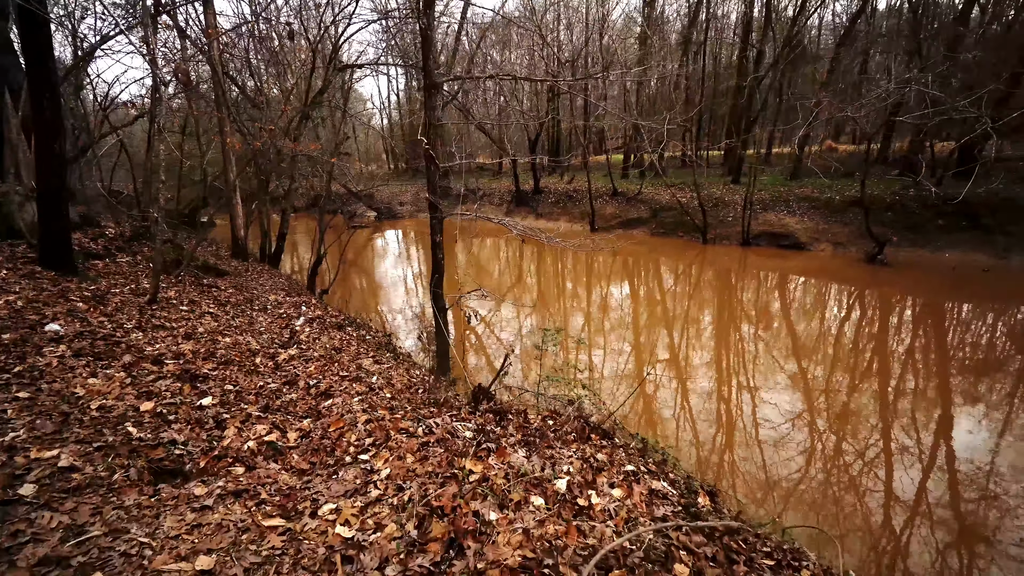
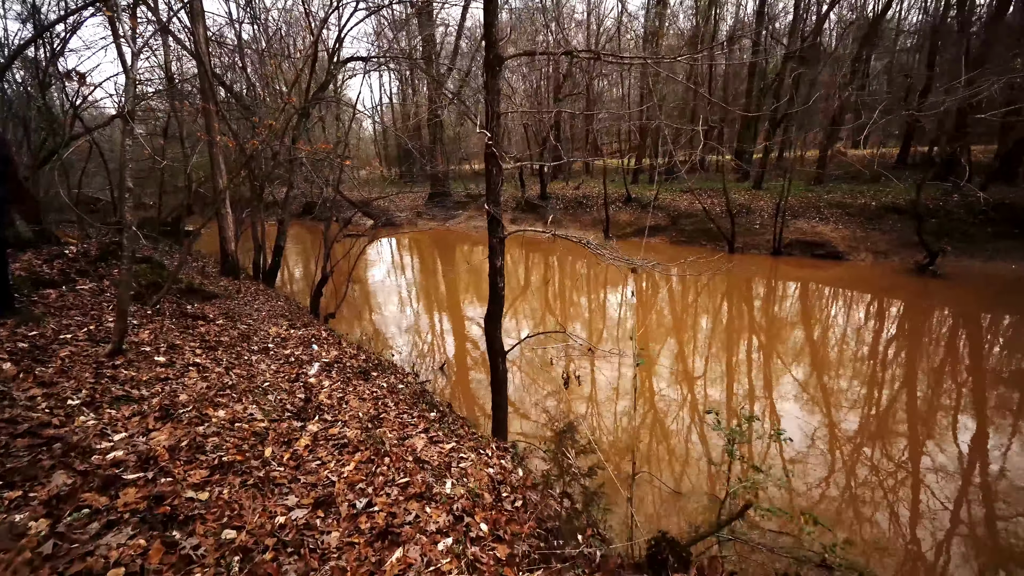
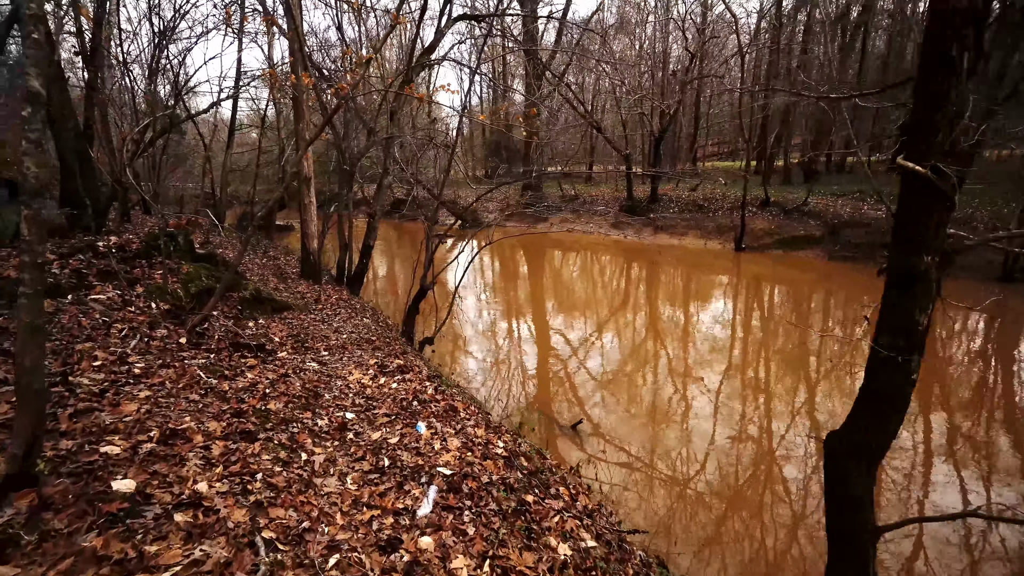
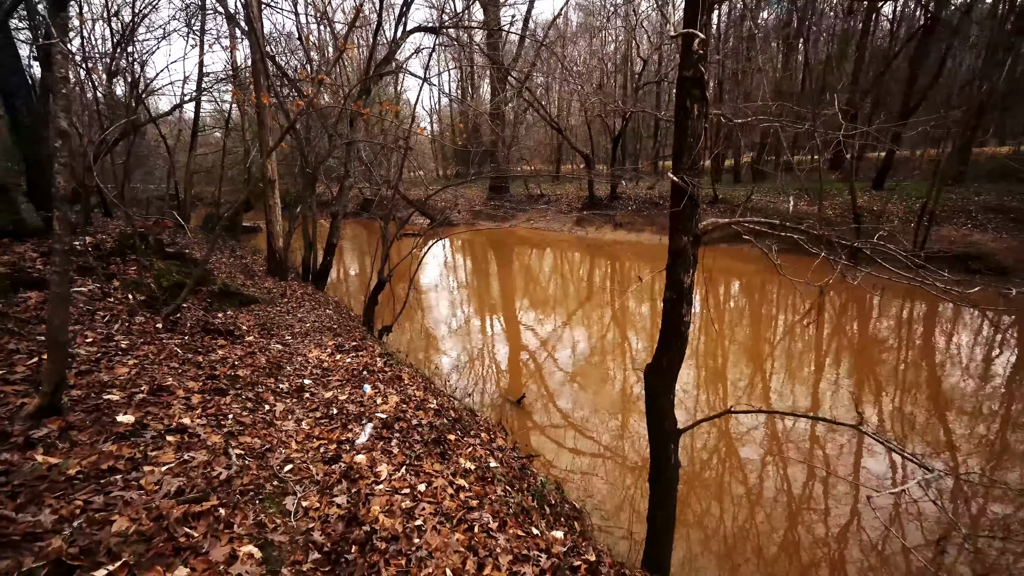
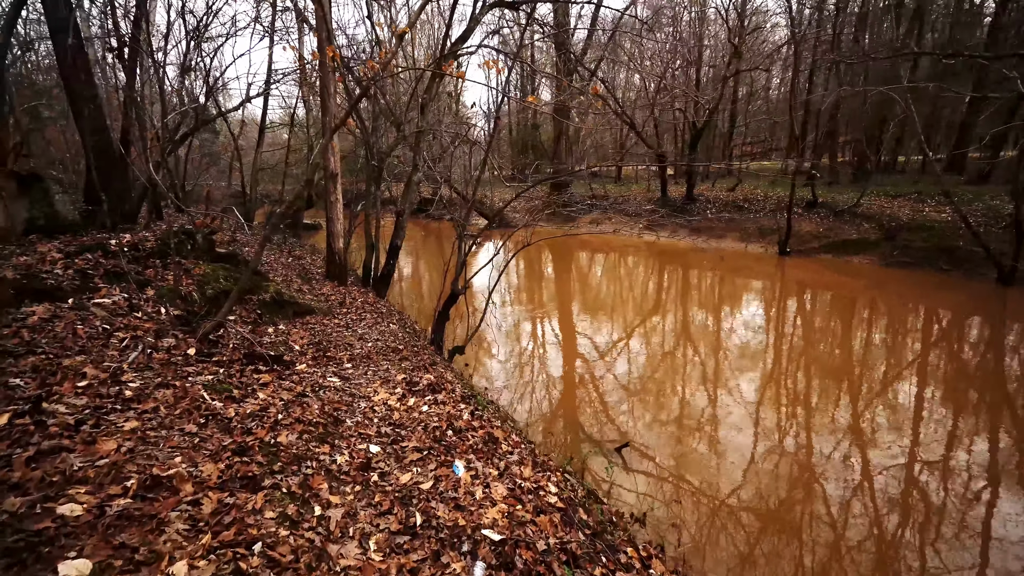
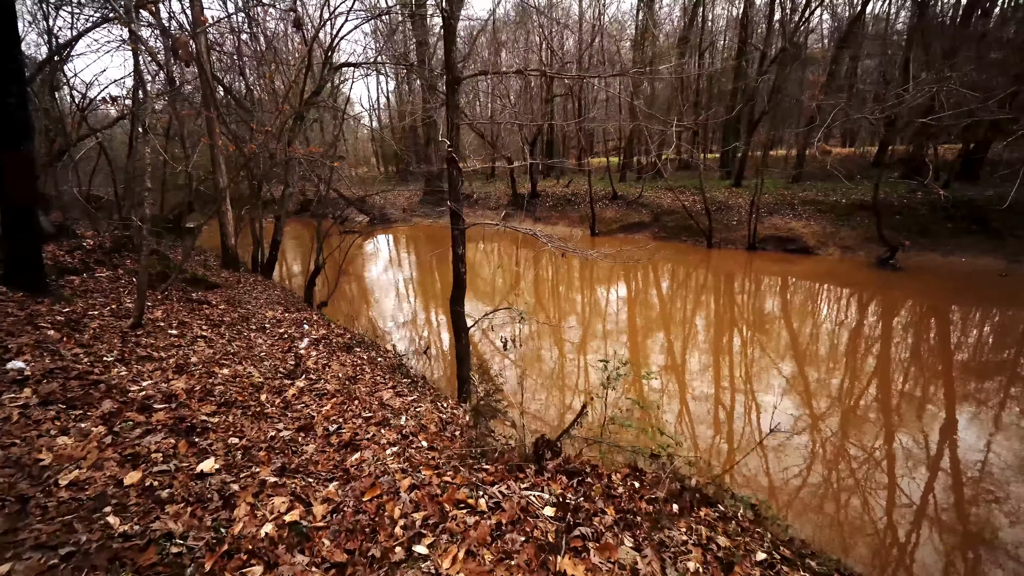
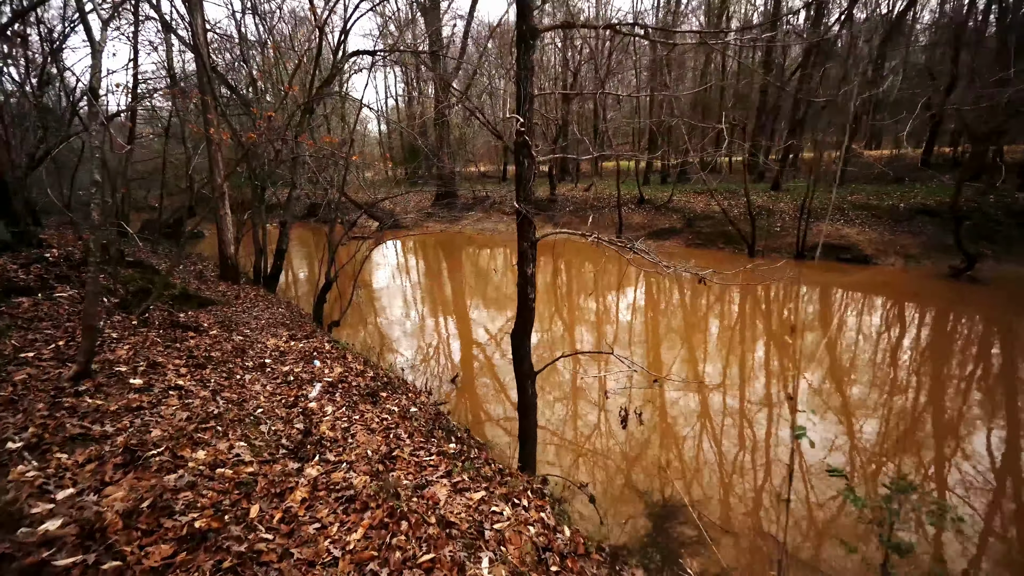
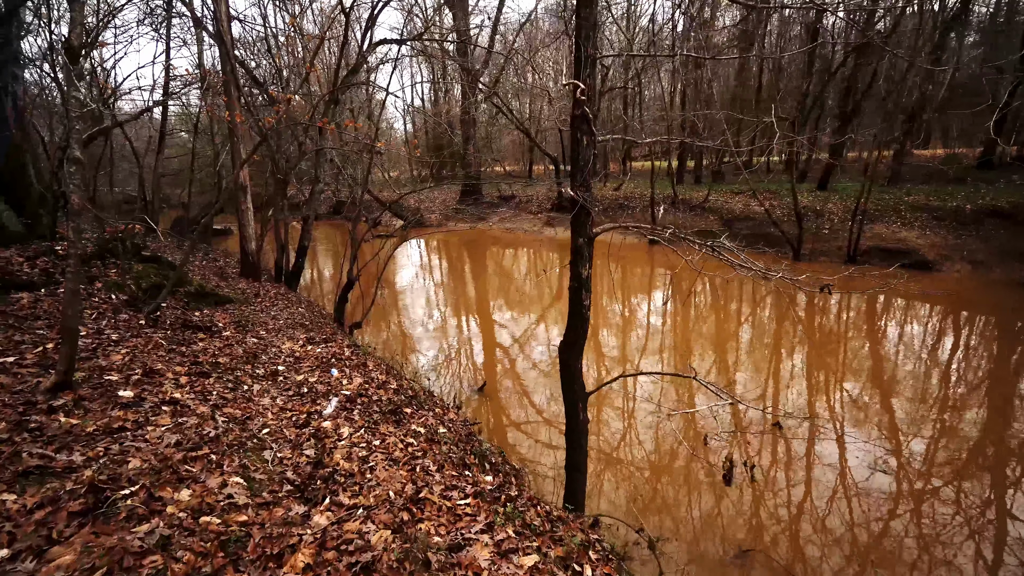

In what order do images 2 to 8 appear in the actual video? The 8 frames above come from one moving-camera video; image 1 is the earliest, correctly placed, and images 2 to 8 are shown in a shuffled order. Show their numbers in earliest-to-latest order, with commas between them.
6, 2, 7, 8, 4, 3, 5
